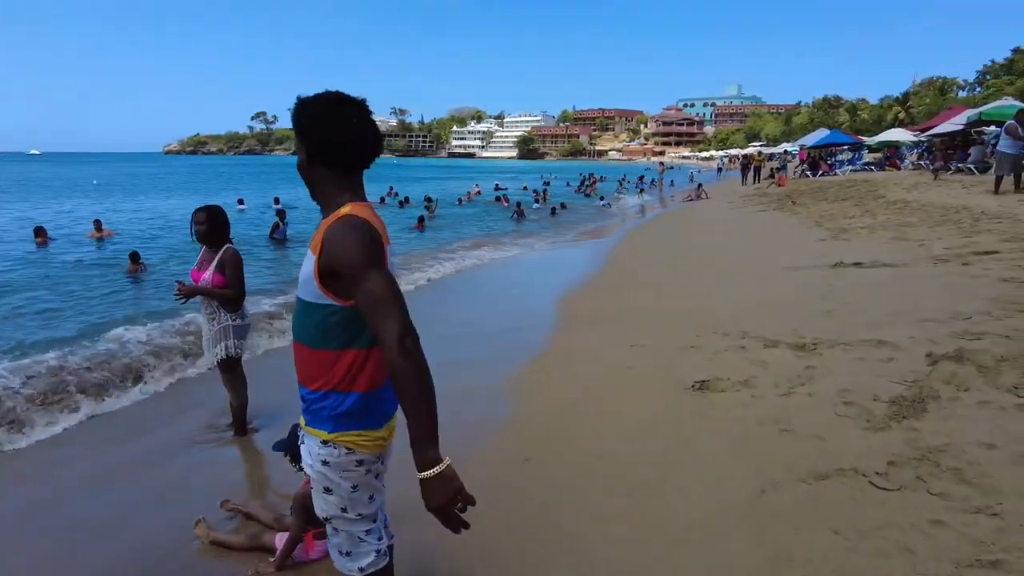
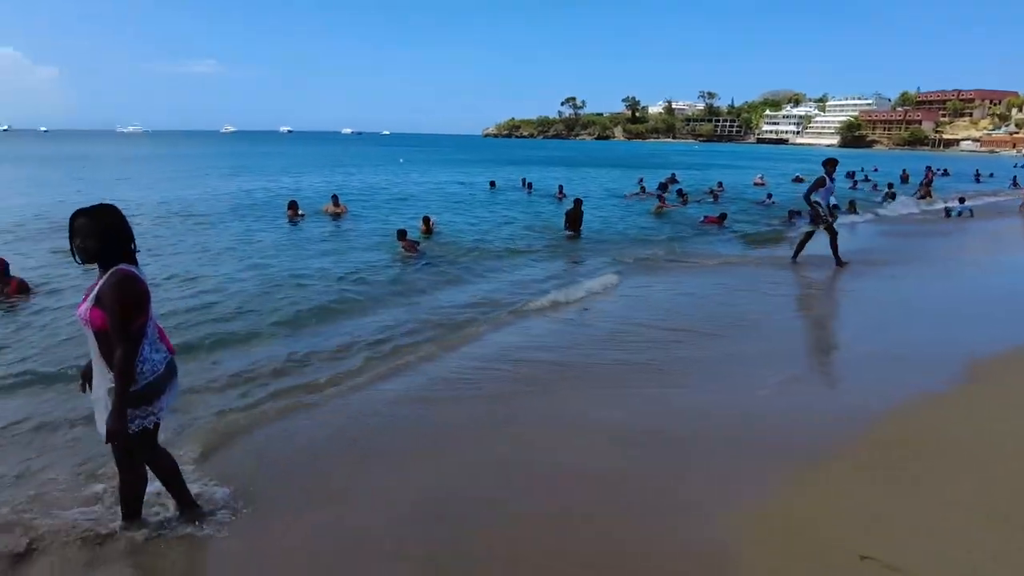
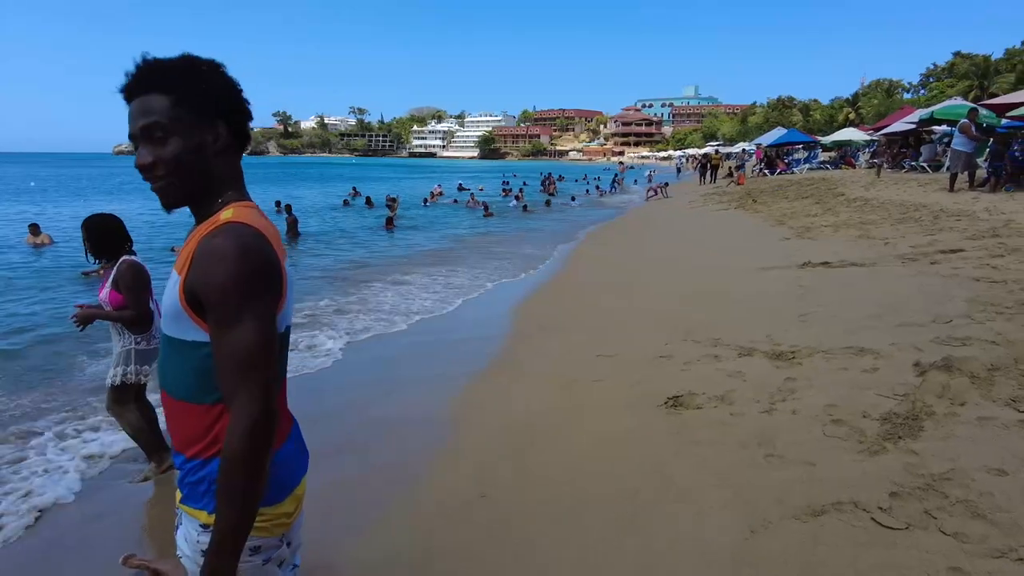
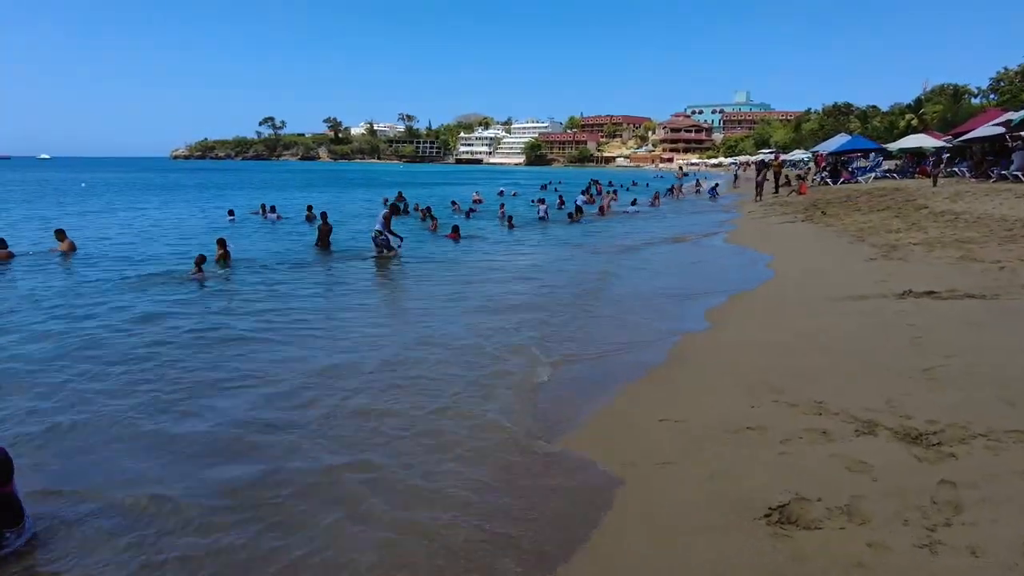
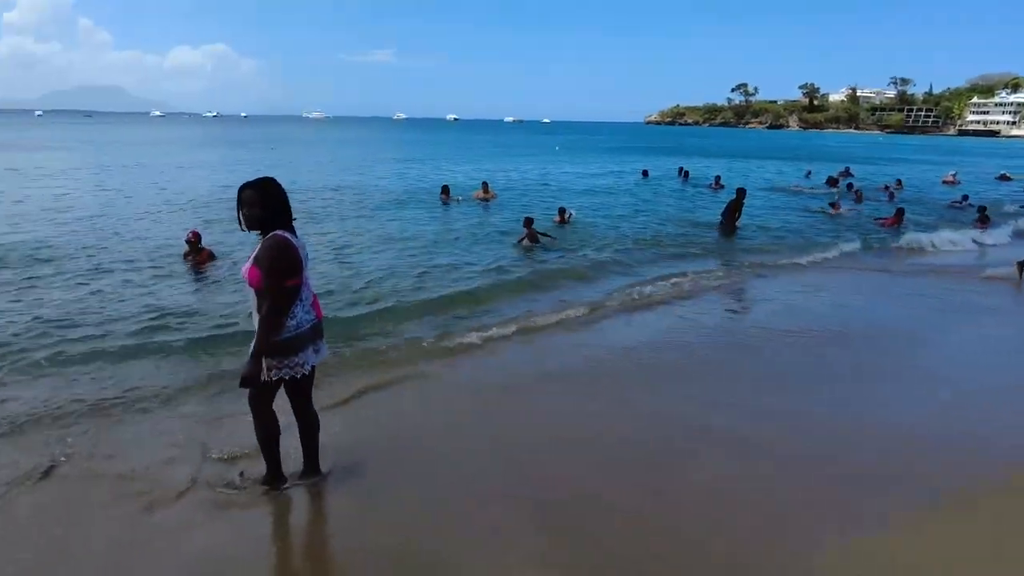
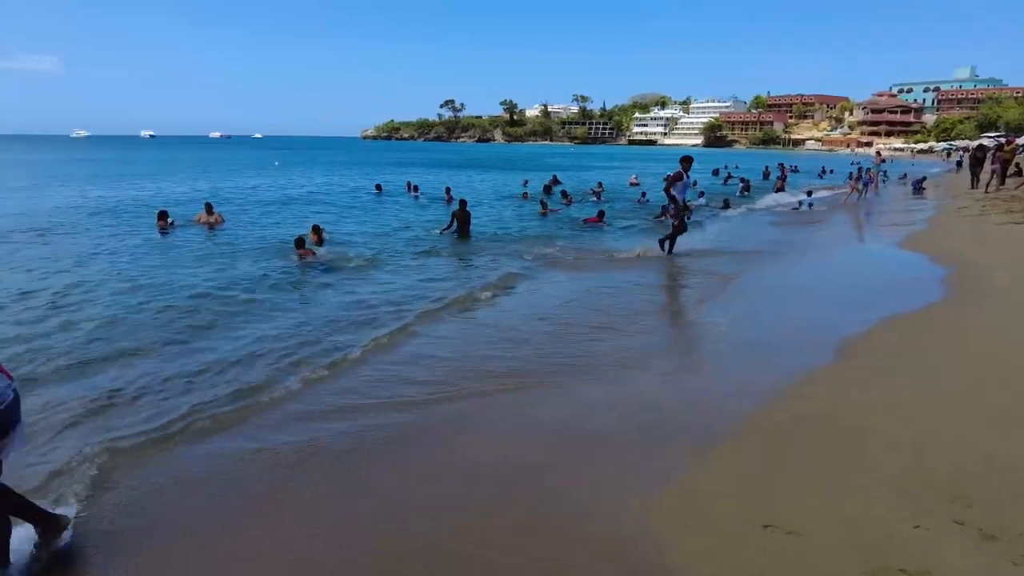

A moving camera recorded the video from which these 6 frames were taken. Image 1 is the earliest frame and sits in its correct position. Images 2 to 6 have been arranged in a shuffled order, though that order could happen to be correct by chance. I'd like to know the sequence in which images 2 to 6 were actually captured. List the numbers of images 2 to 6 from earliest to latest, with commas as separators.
3, 4, 6, 2, 5
